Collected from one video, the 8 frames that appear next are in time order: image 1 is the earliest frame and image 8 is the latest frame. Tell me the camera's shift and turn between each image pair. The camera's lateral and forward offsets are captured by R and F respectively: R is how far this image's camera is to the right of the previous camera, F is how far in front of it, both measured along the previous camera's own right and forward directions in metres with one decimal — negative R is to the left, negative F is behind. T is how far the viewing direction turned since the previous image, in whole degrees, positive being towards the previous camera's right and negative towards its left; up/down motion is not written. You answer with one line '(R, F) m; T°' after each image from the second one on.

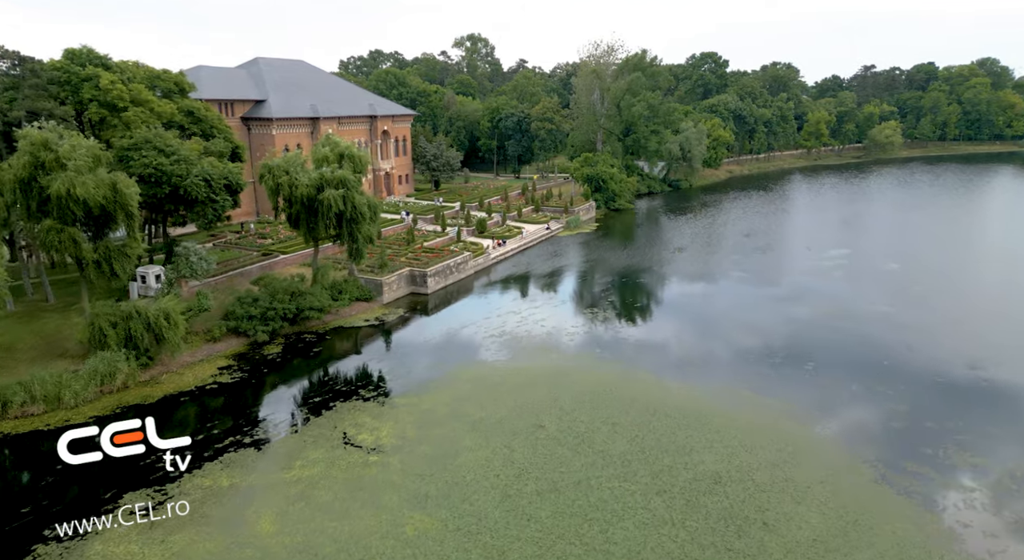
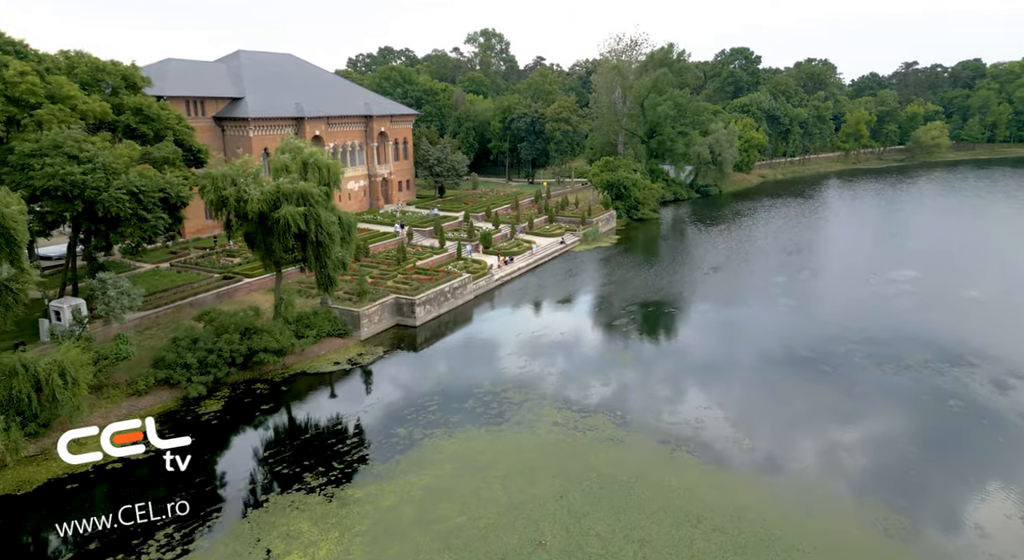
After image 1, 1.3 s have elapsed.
(+0.8, +7.8) m; -2°
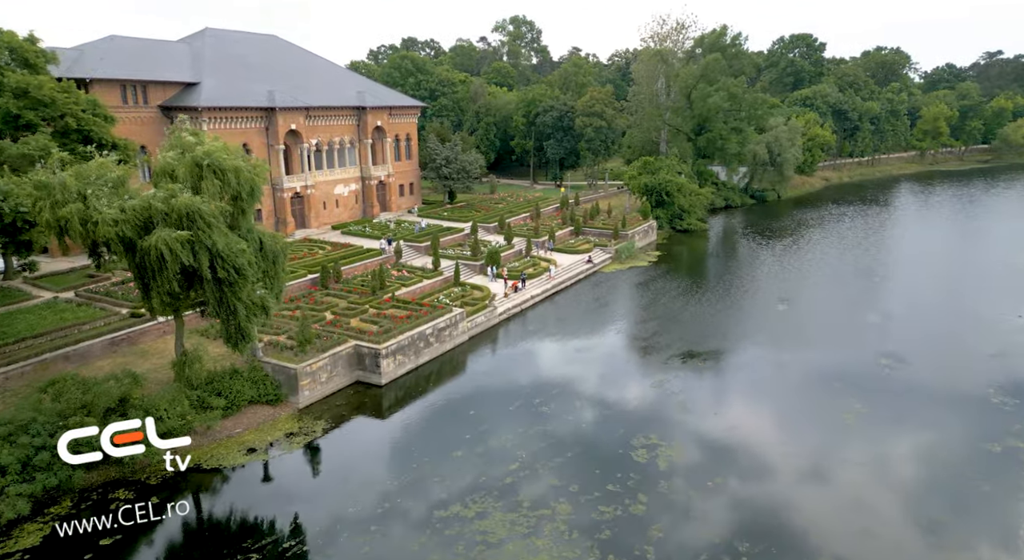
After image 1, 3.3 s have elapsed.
(+1.6, +11.1) m; -3°
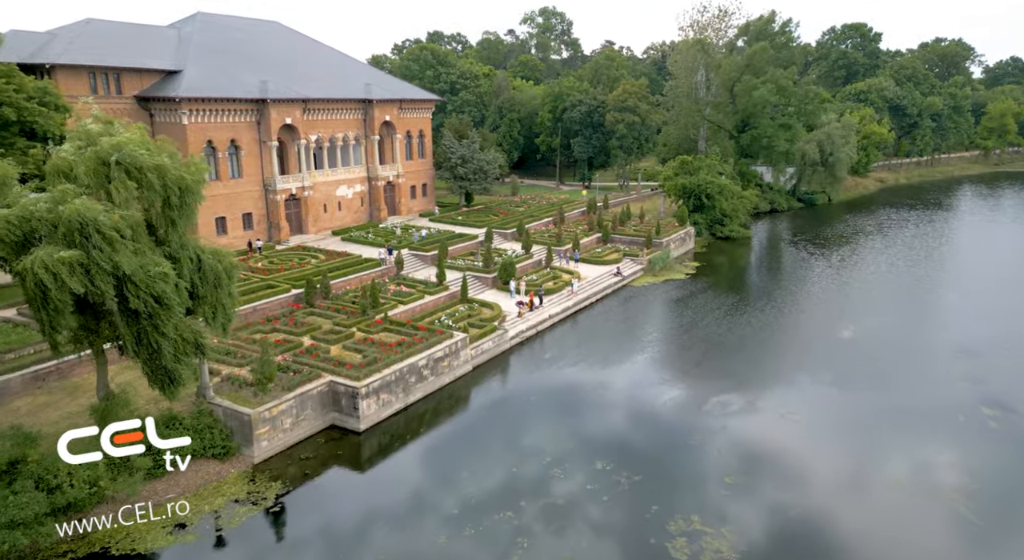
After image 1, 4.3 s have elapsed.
(+0.8, +5.6) m; -2°
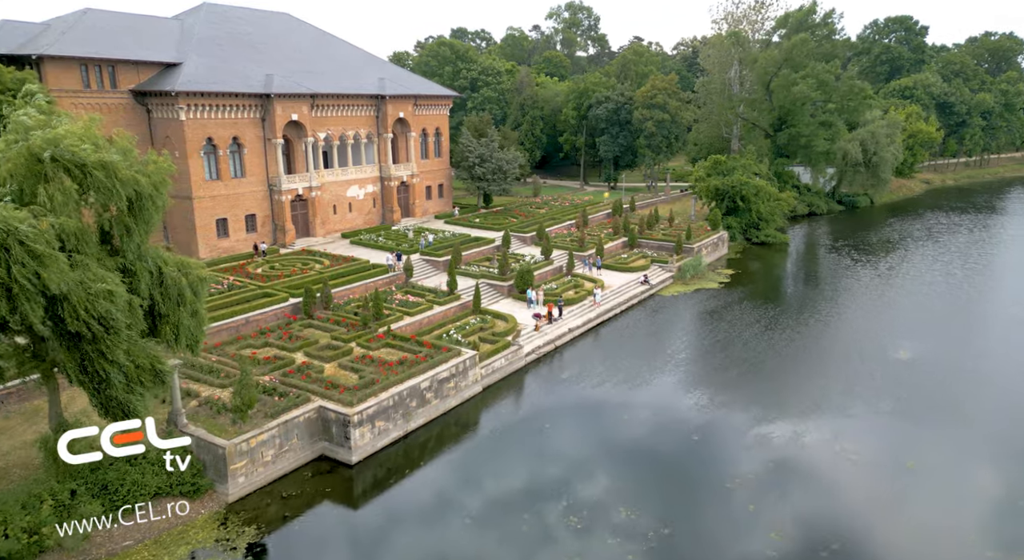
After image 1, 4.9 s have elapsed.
(+0.4, +3.0) m; -2°
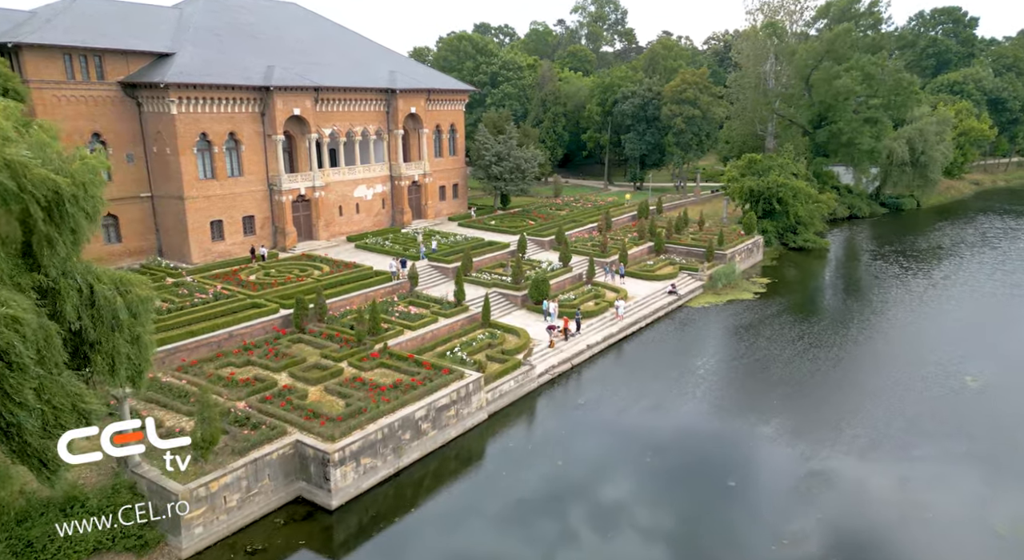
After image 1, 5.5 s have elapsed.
(+0.5, +3.2) m; -2°
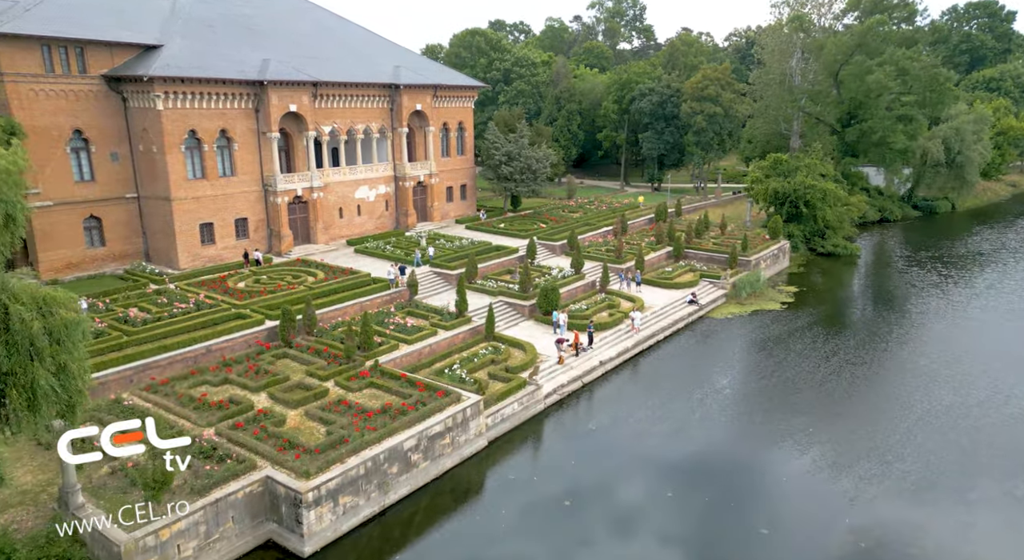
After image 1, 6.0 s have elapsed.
(+0.4, +2.5) m; -1°
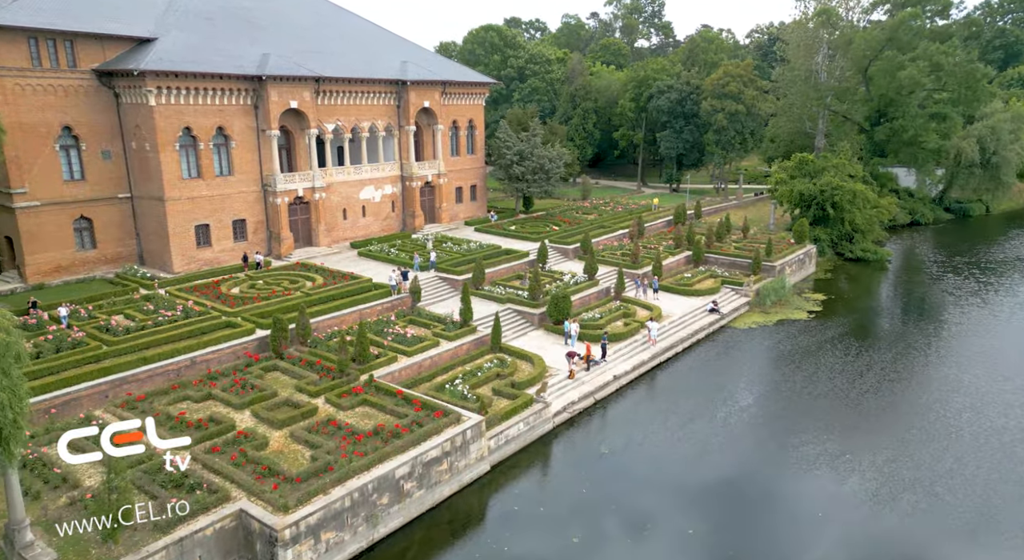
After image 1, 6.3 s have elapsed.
(+0.3, +1.9) m; -1°
